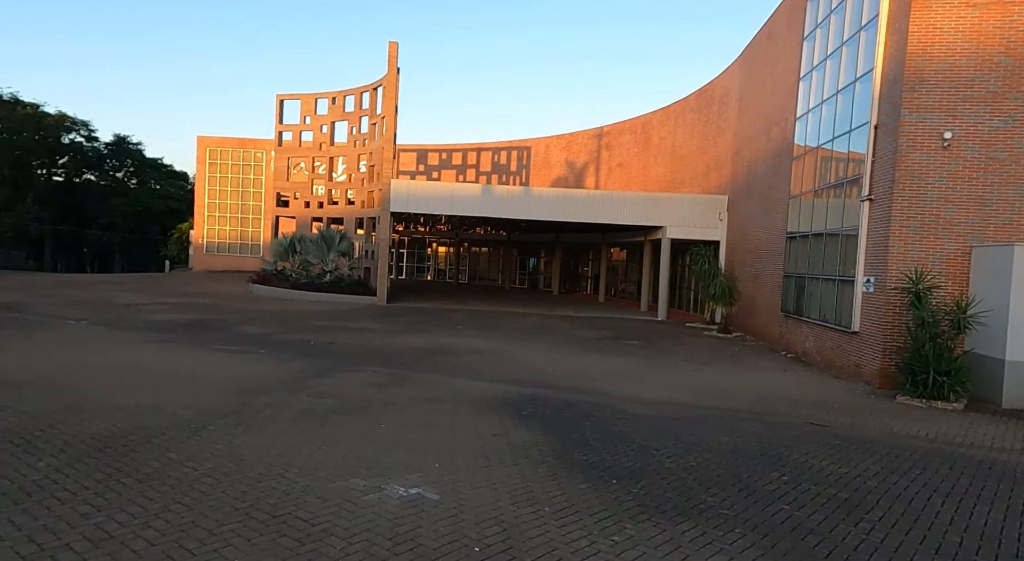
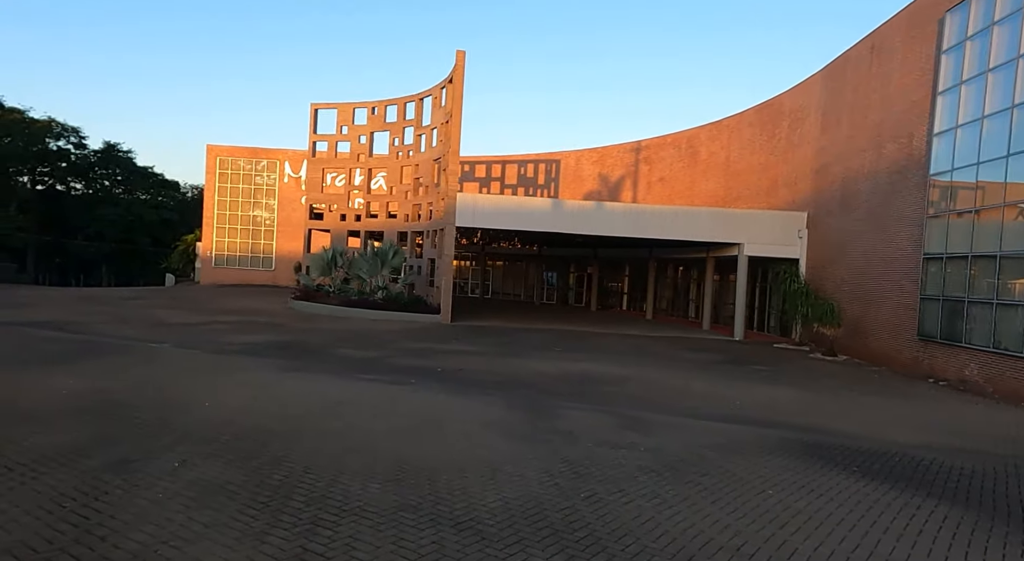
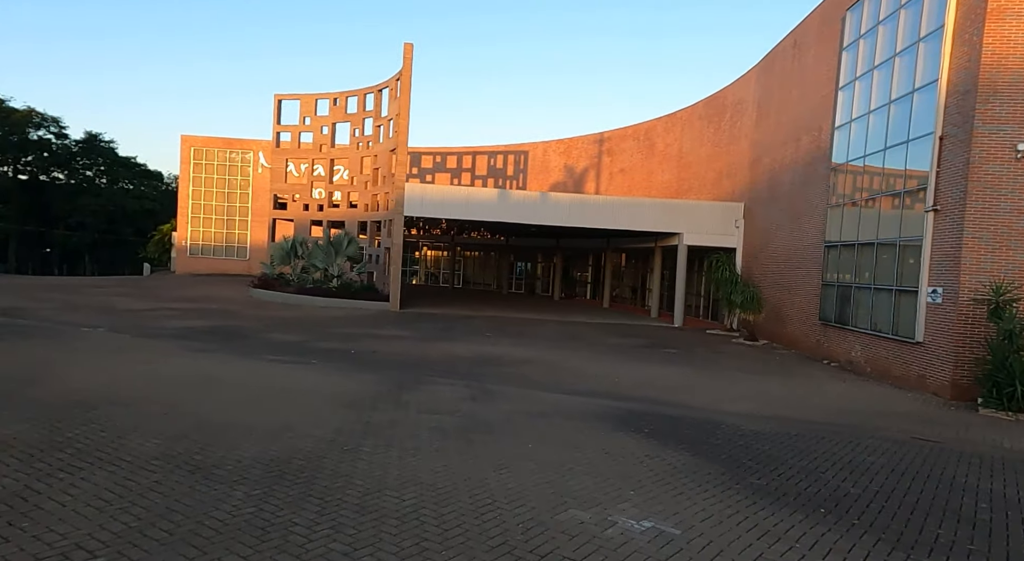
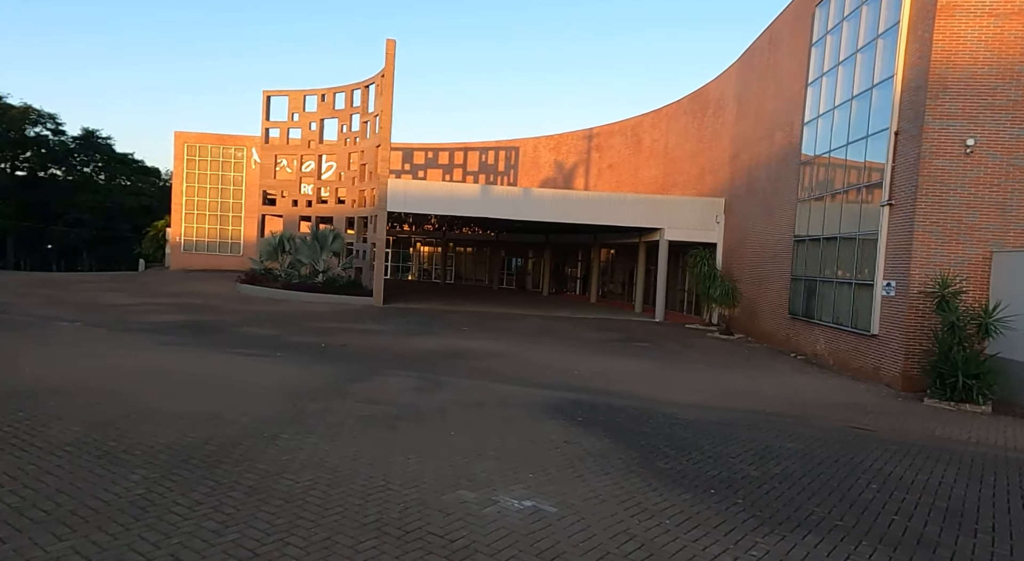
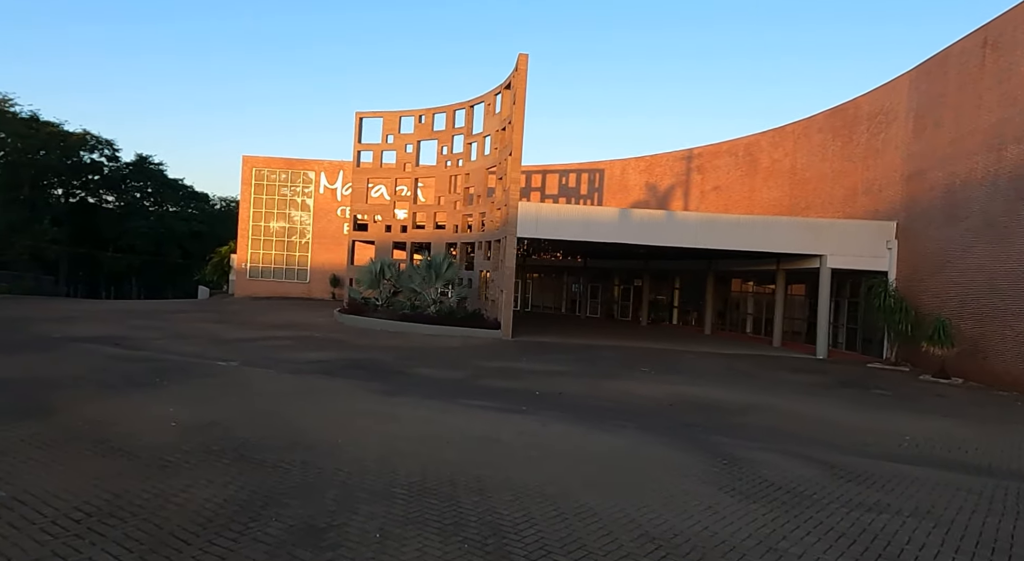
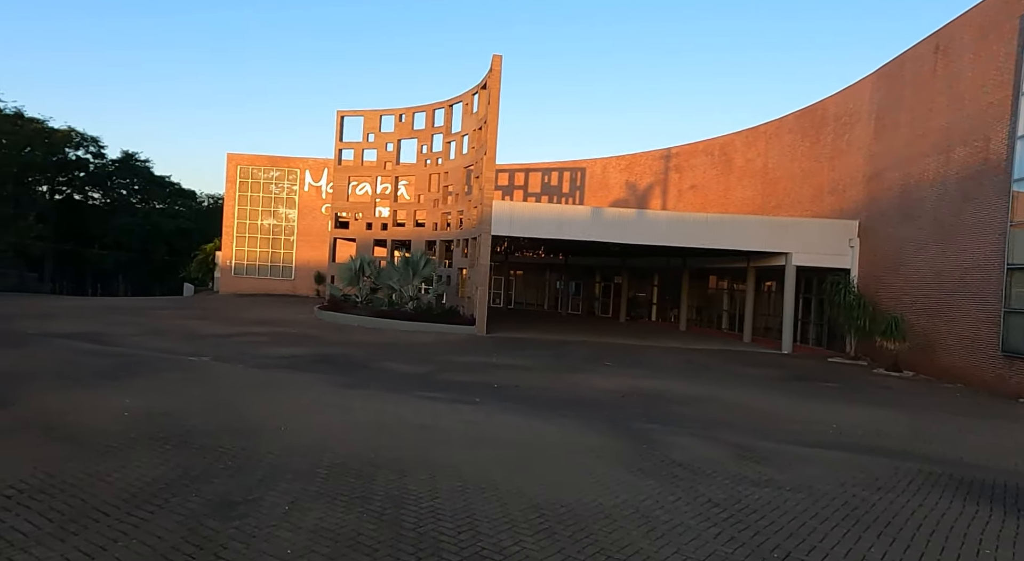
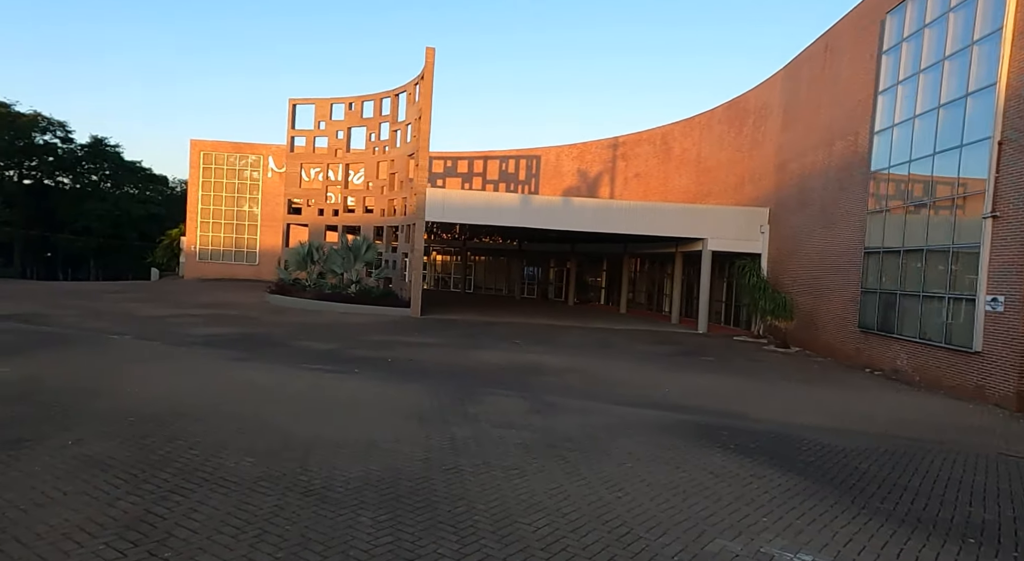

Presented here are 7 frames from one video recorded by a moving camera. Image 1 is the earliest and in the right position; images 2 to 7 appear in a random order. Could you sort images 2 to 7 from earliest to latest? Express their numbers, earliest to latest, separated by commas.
4, 3, 7, 2, 6, 5
